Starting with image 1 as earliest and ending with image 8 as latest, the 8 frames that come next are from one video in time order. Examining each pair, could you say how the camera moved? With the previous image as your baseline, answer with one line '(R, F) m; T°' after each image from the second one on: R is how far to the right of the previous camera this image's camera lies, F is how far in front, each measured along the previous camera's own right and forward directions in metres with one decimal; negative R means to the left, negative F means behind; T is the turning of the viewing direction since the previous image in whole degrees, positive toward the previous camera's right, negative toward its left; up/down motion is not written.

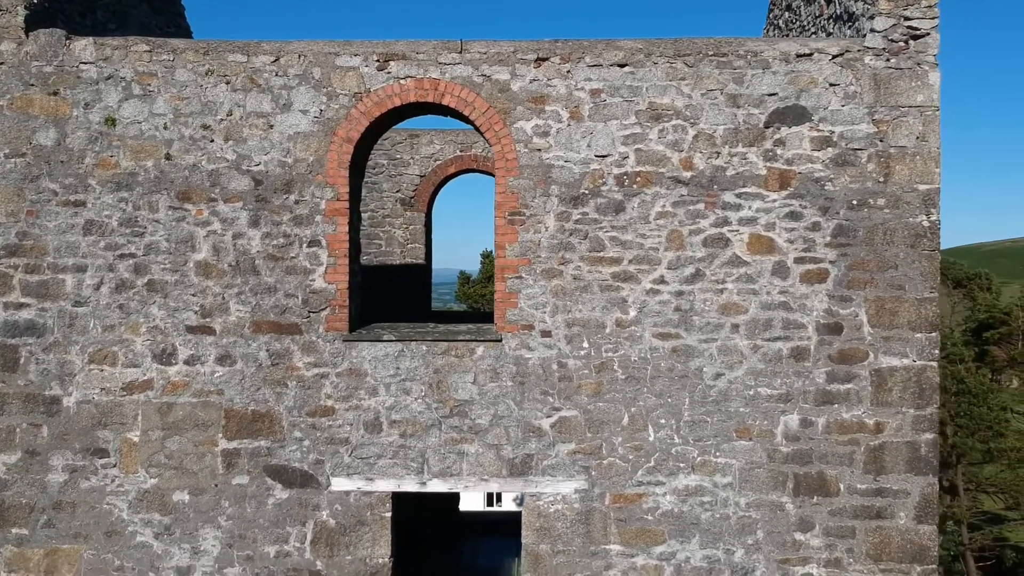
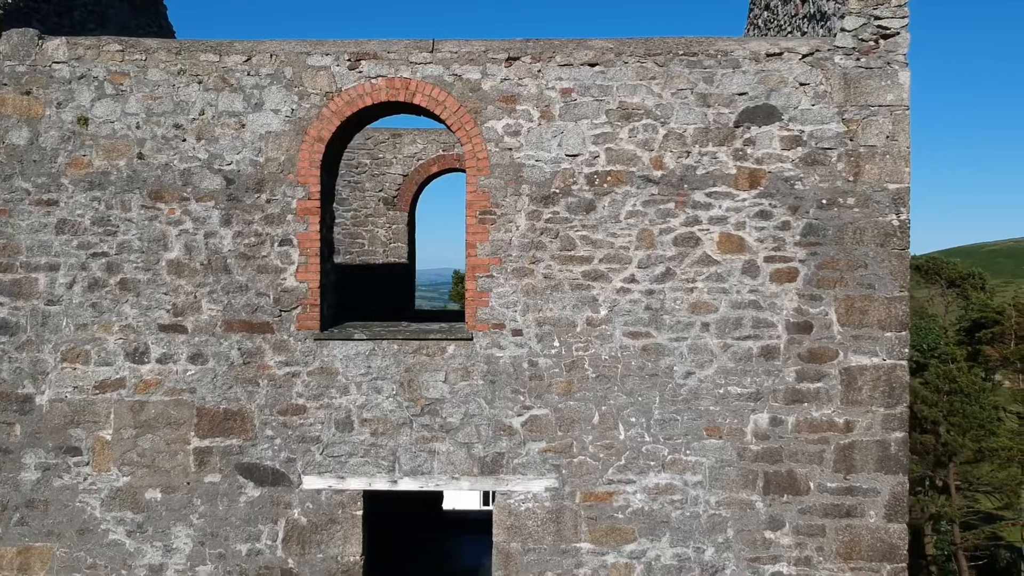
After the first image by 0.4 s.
(+0.2, 0.0) m; 0°
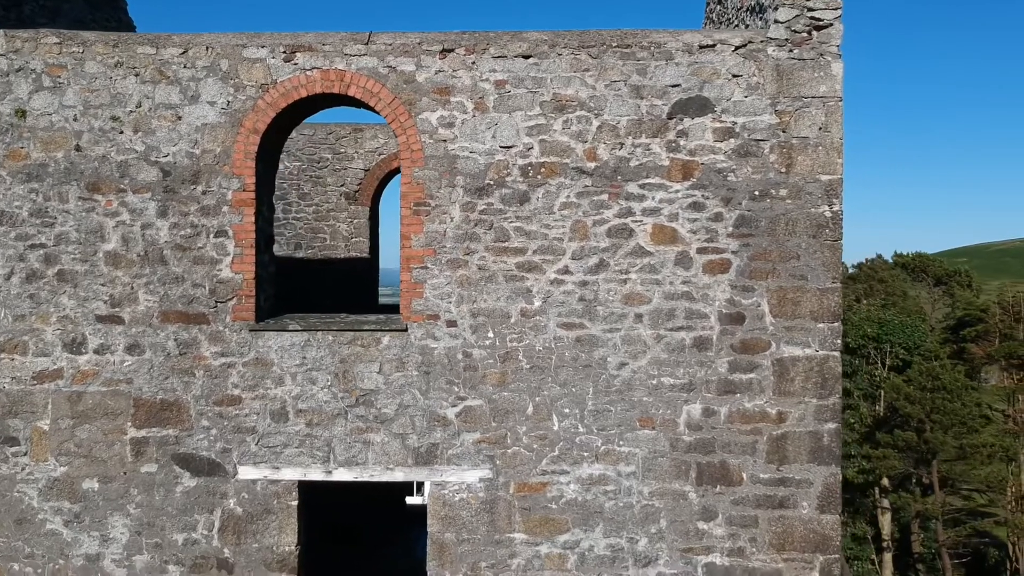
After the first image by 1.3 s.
(+0.5, 0.0) m; 0°
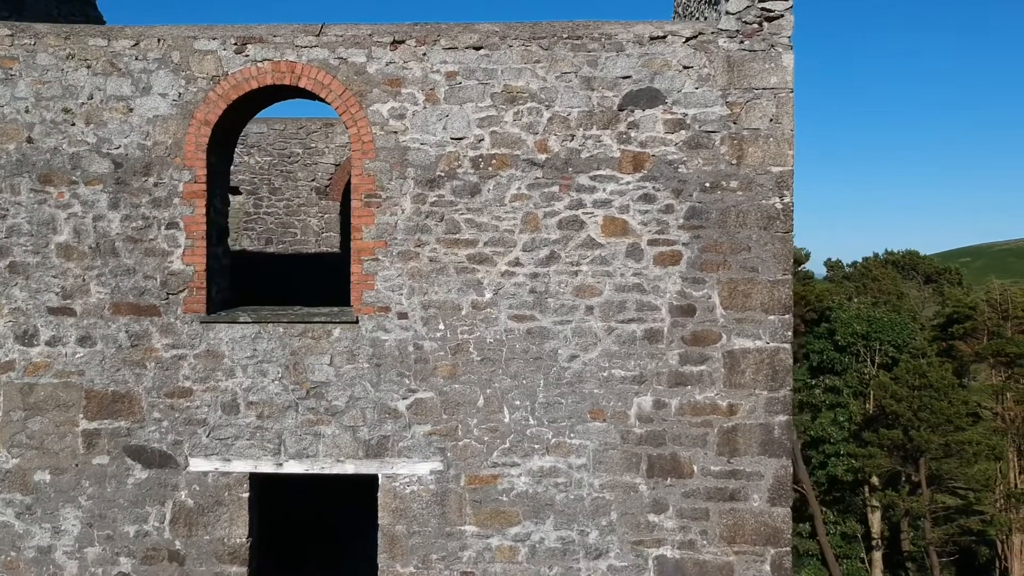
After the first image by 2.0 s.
(+0.3, 0.0) m; 0°
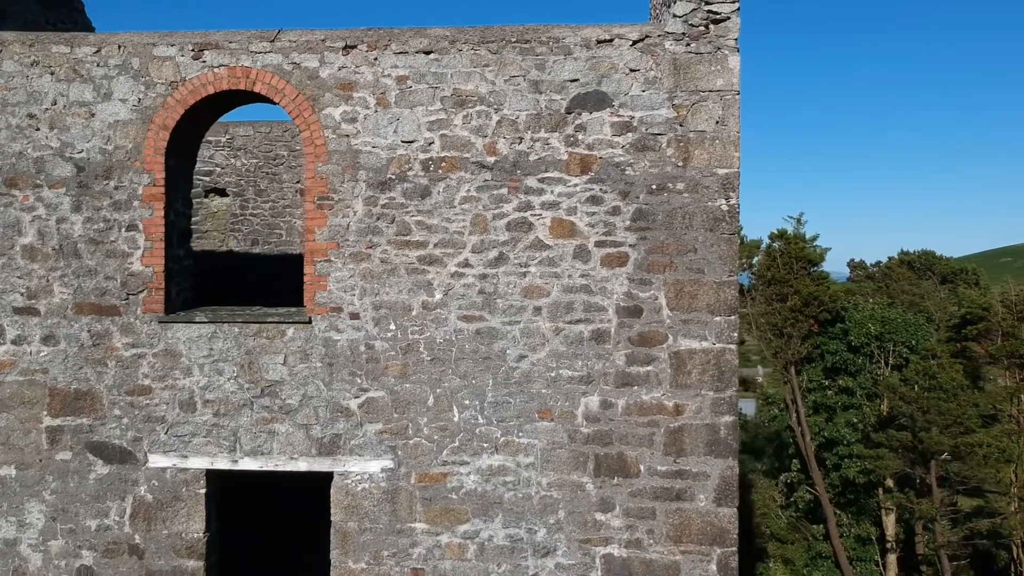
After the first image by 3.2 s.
(+0.5, -0.1) m; -2°
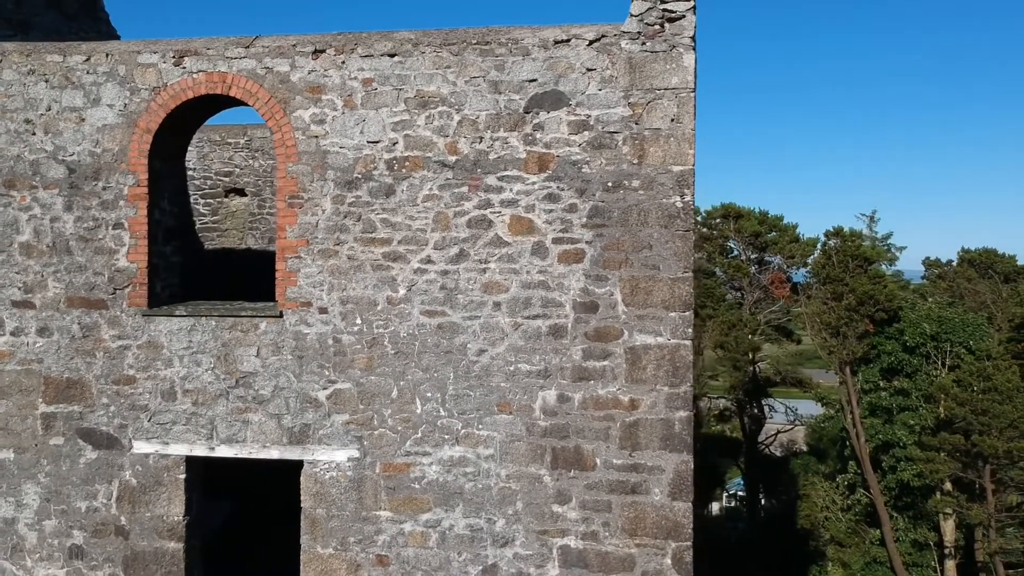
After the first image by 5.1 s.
(+0.6, -0.1) m; -4°
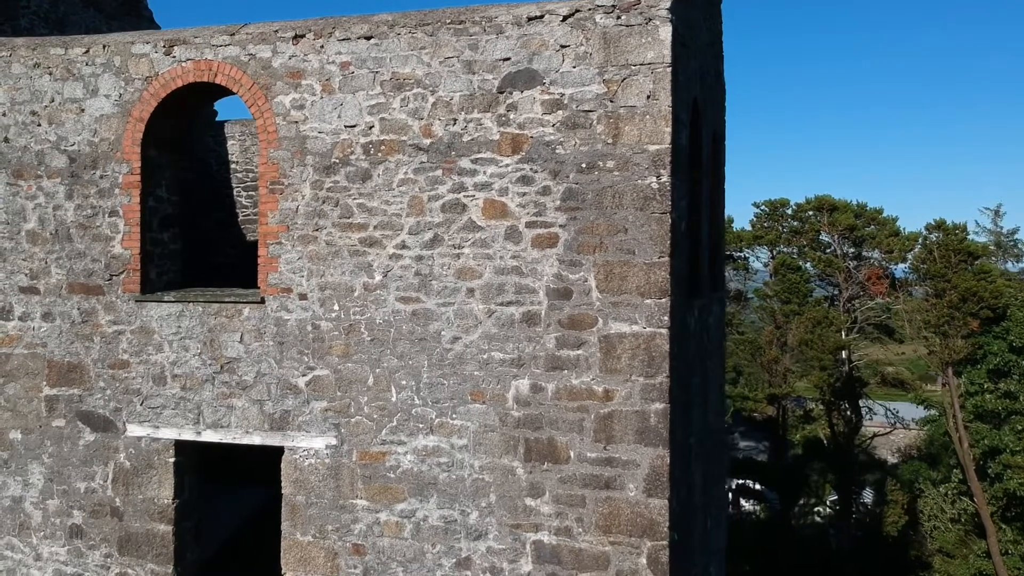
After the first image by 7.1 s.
(+0.7, +0.2) m; -6°
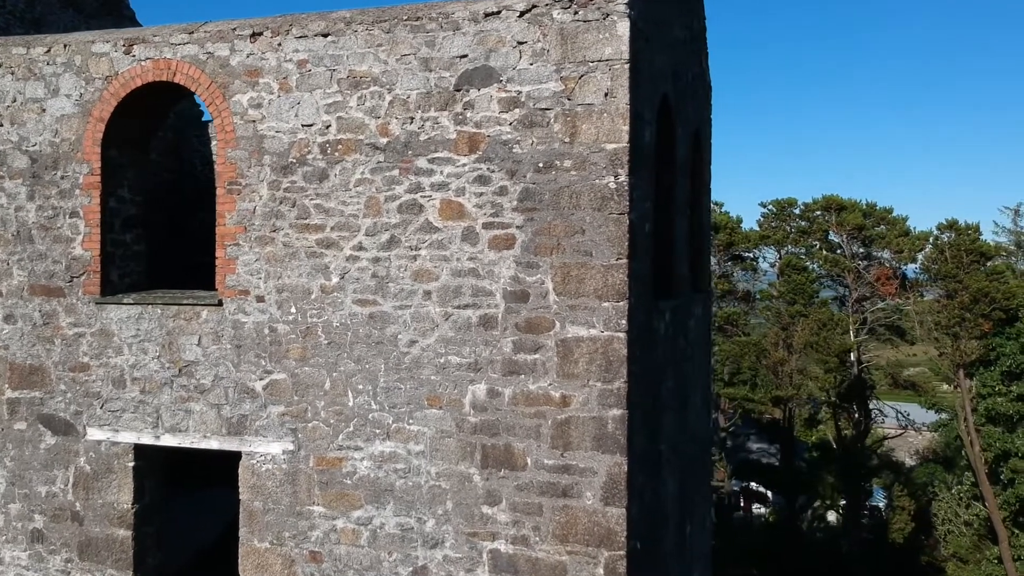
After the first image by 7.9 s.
(+0.4, +0.1) m; -1°
